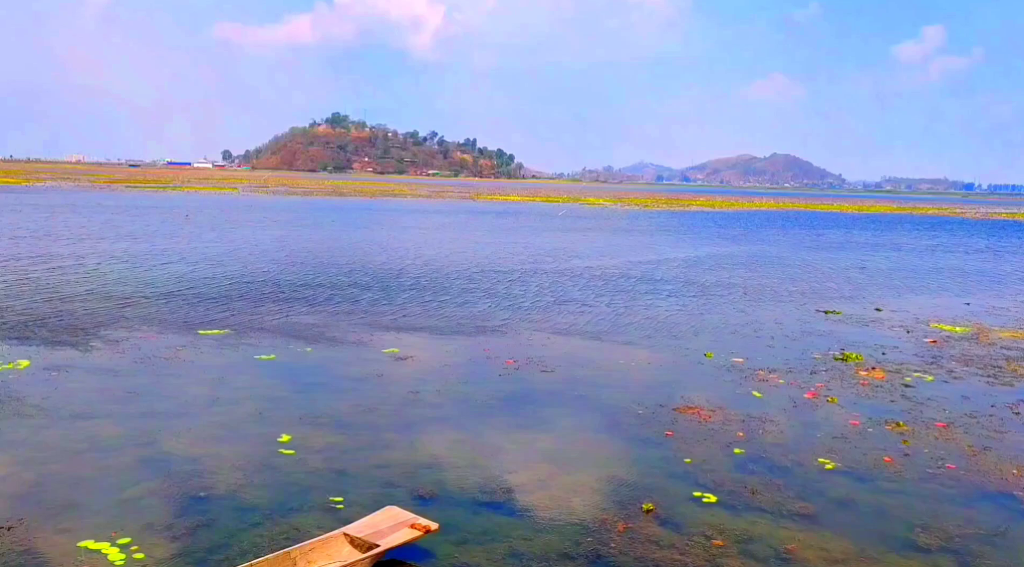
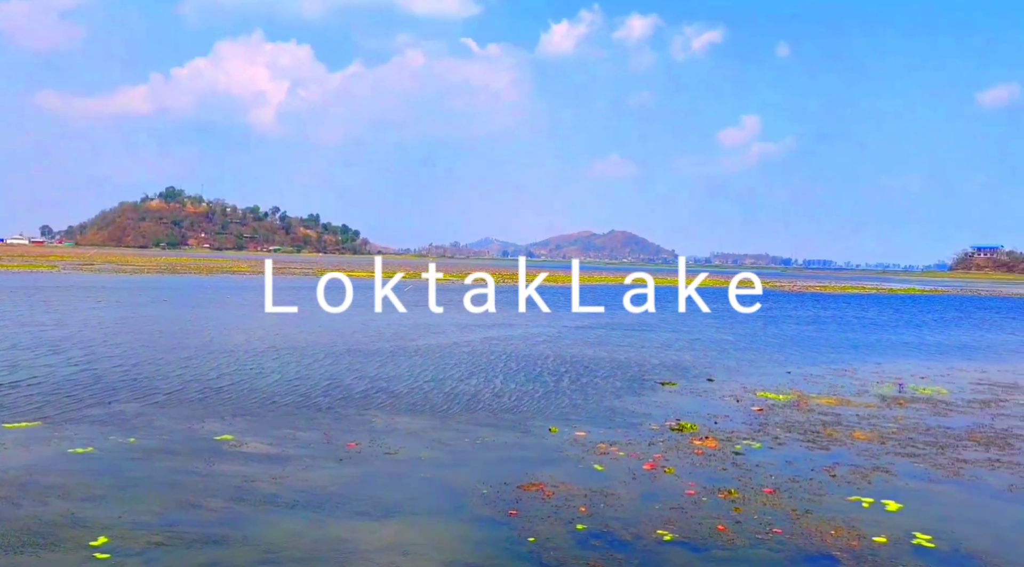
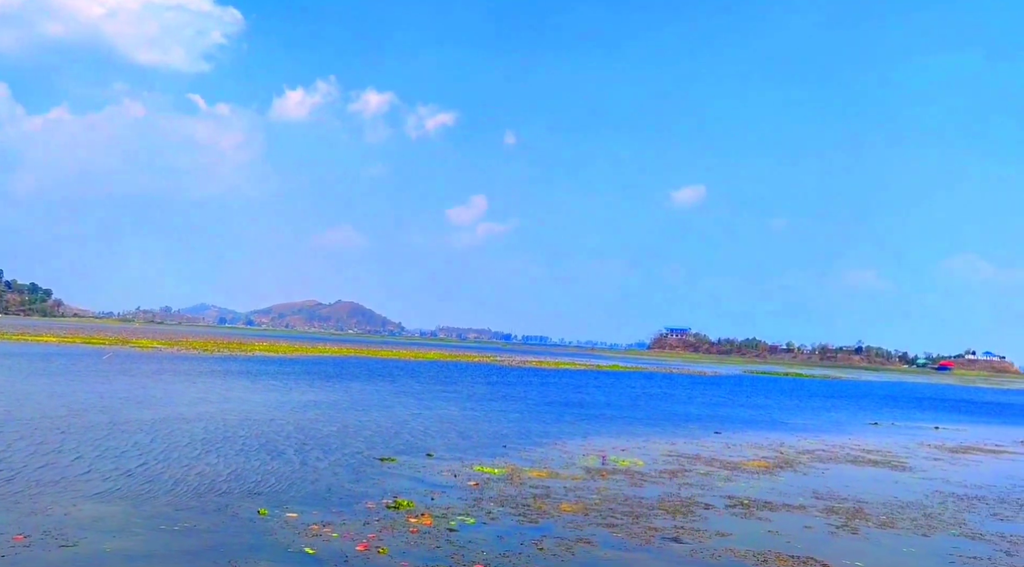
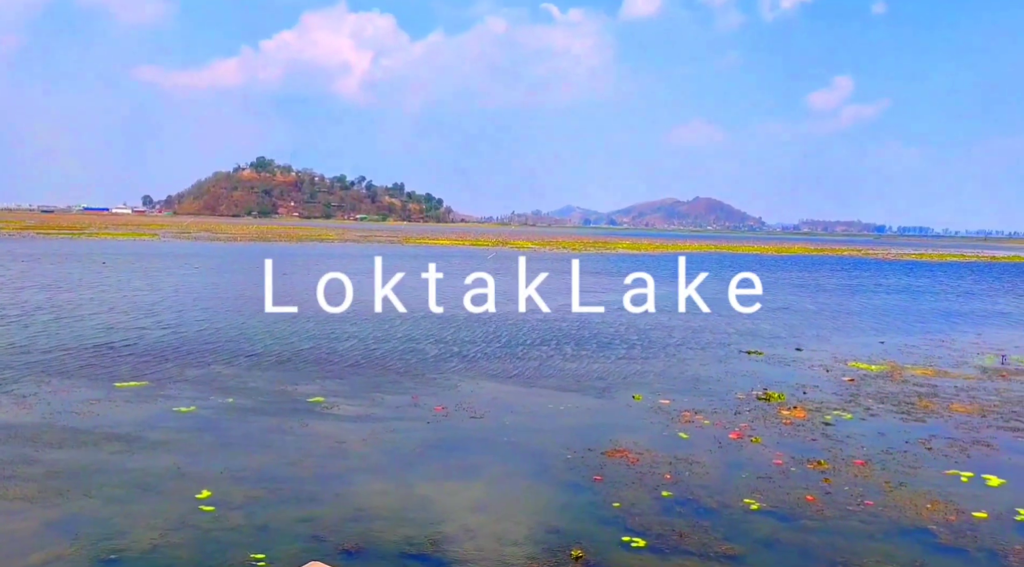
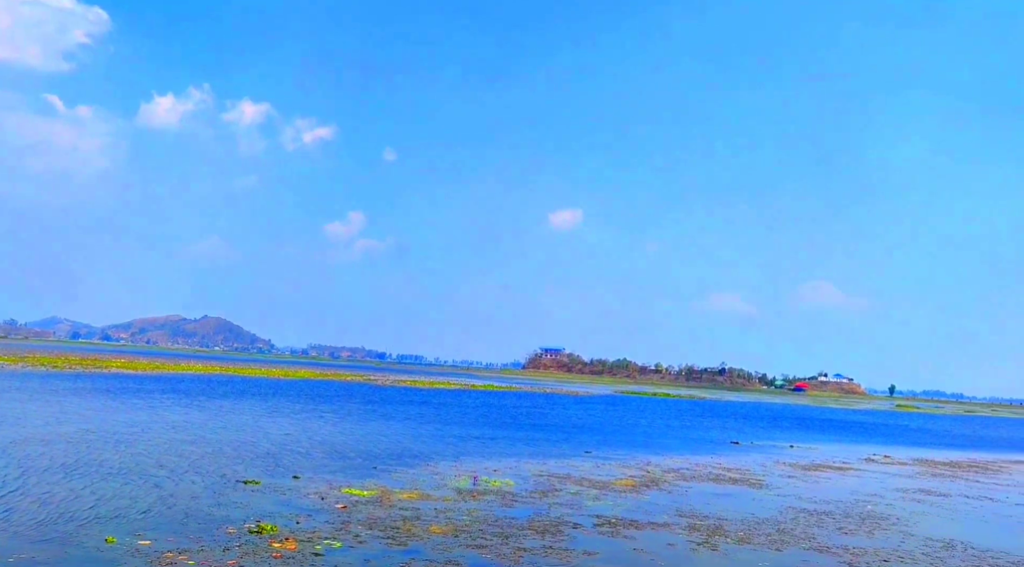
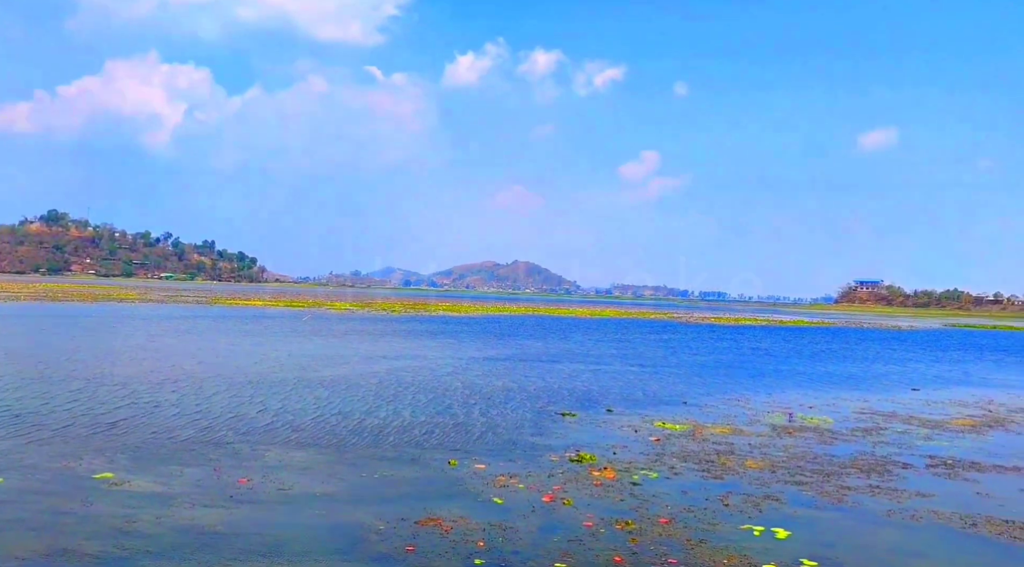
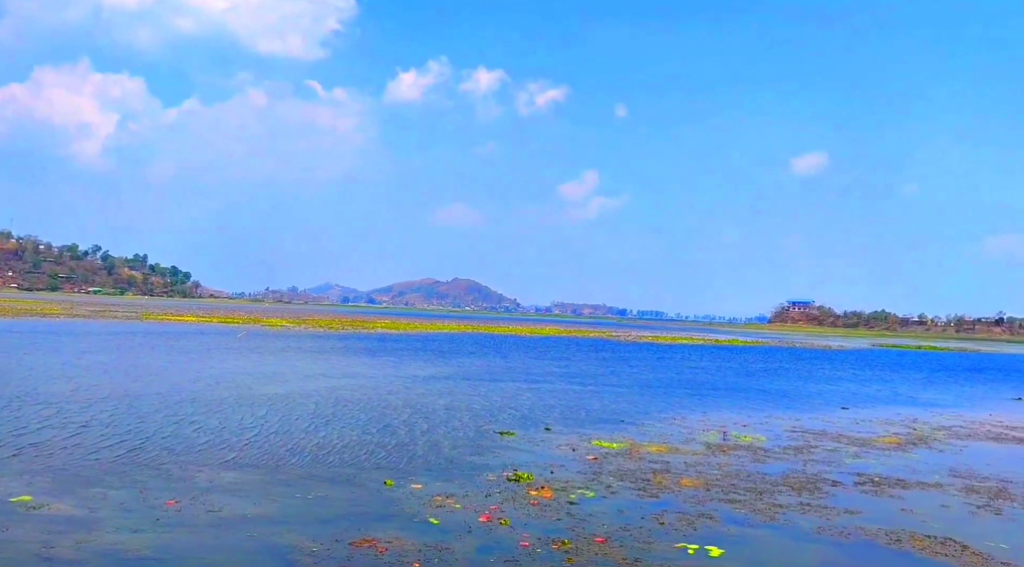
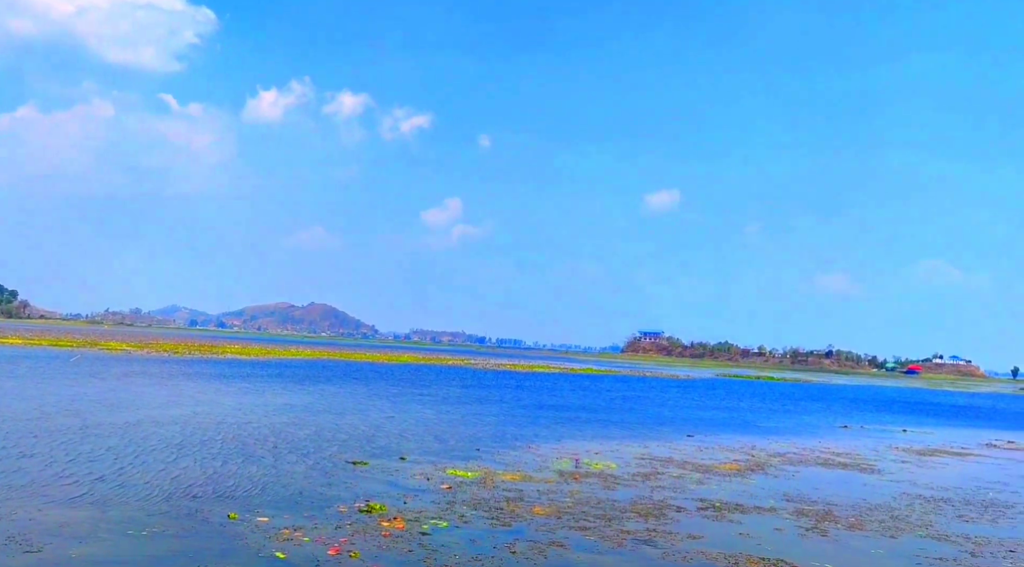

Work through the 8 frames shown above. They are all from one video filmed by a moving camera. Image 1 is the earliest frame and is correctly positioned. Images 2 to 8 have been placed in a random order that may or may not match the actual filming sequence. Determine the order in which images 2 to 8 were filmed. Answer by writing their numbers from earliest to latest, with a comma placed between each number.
4, 2, 6, 7, 3, 8, 5
